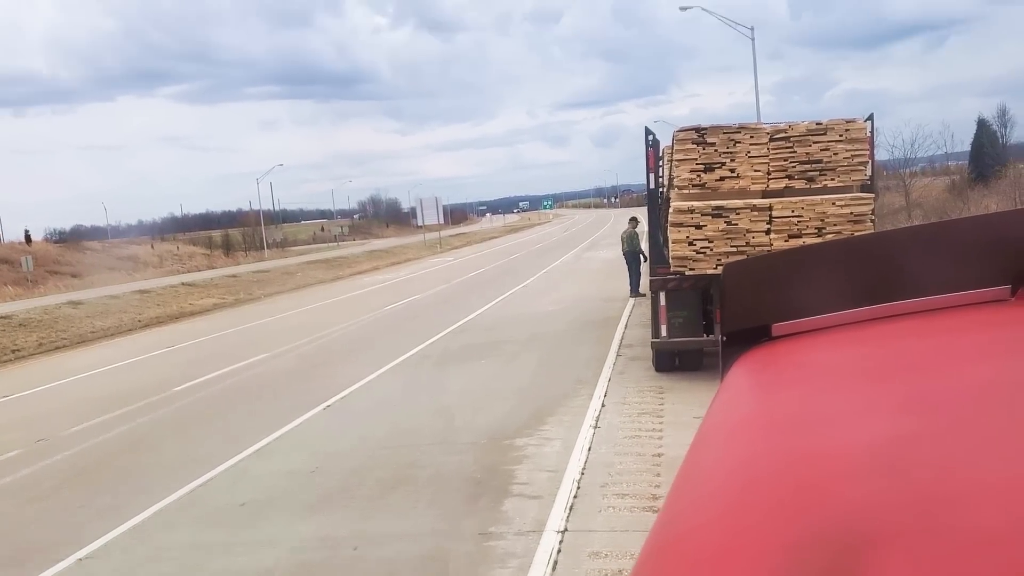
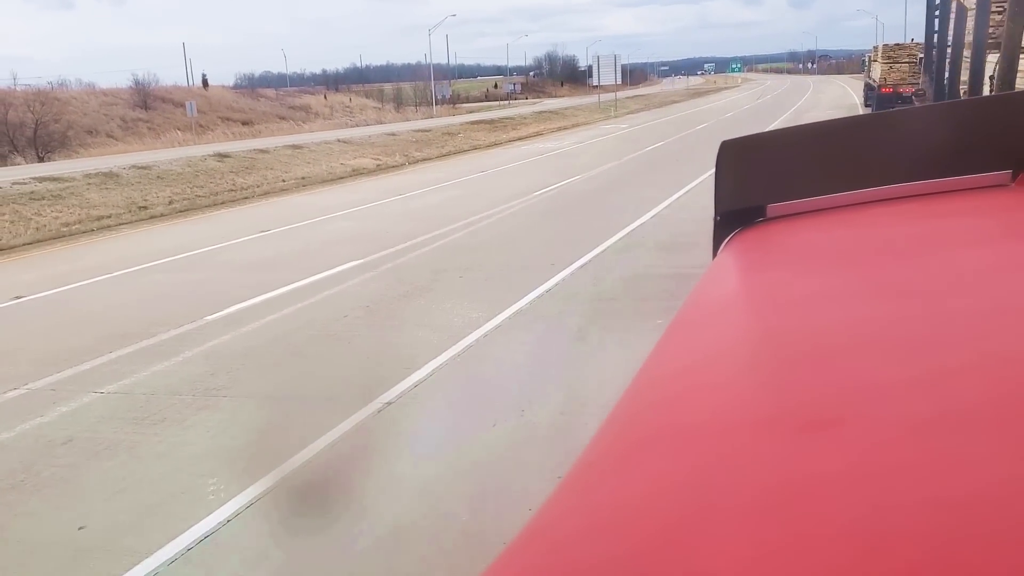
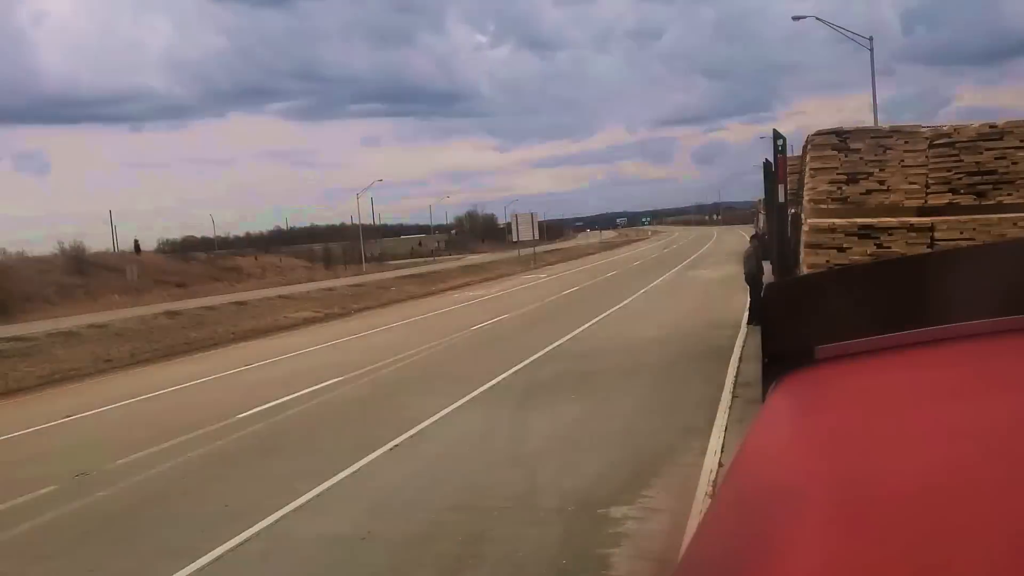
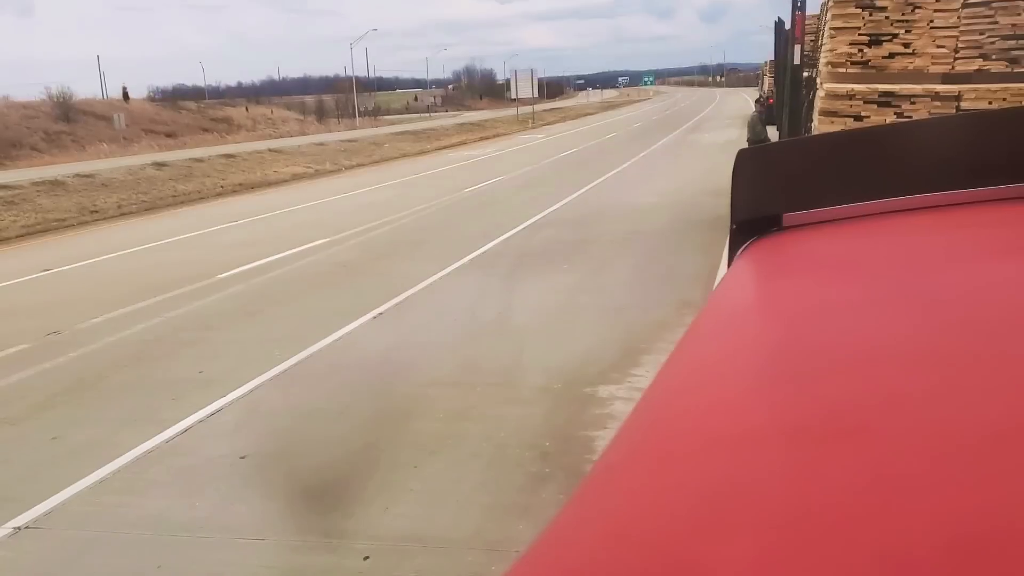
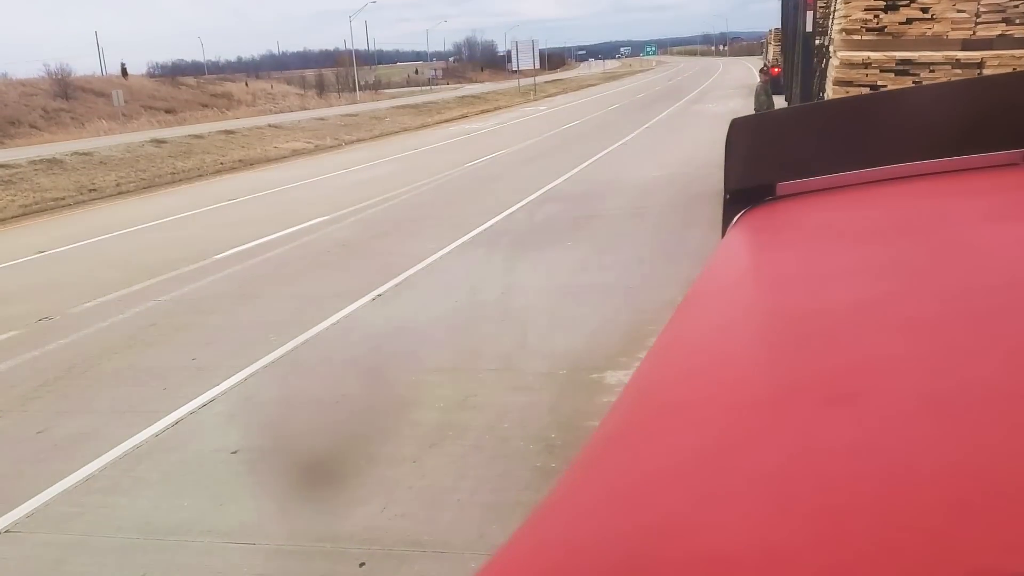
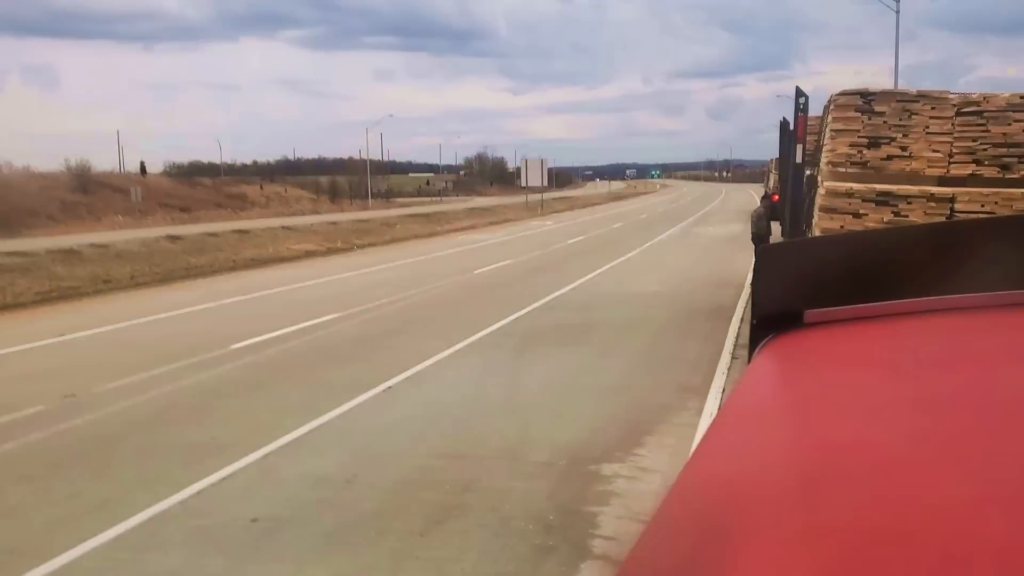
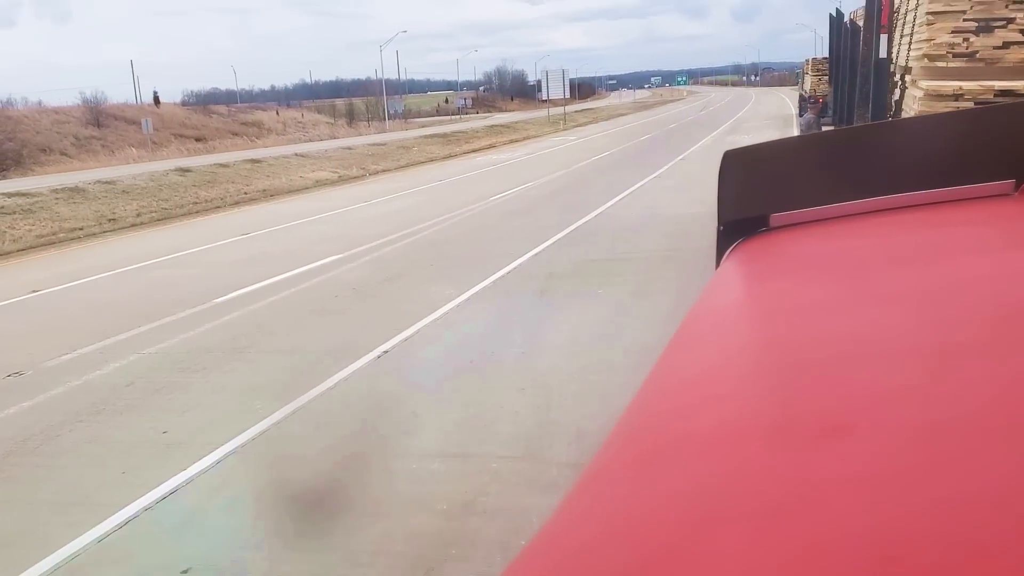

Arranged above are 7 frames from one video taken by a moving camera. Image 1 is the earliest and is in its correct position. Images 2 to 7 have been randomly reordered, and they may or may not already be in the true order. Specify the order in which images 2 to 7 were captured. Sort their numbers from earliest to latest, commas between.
3, 6, 4, 5, 7, 2
